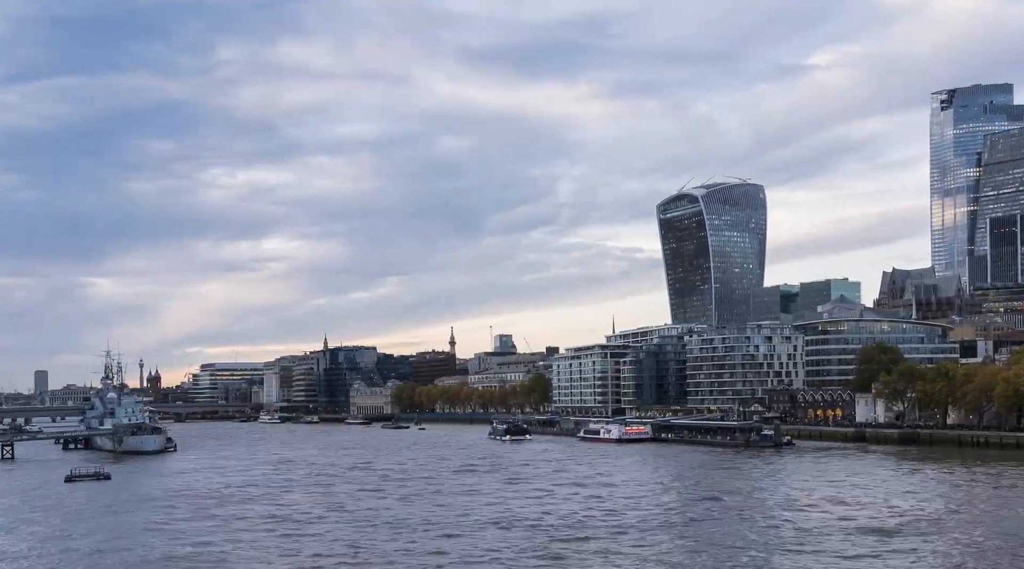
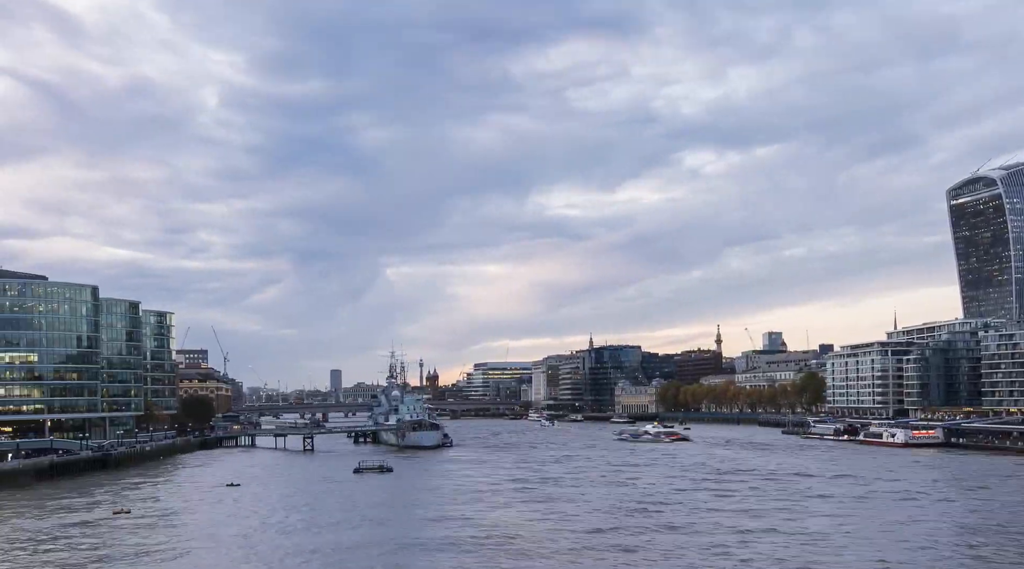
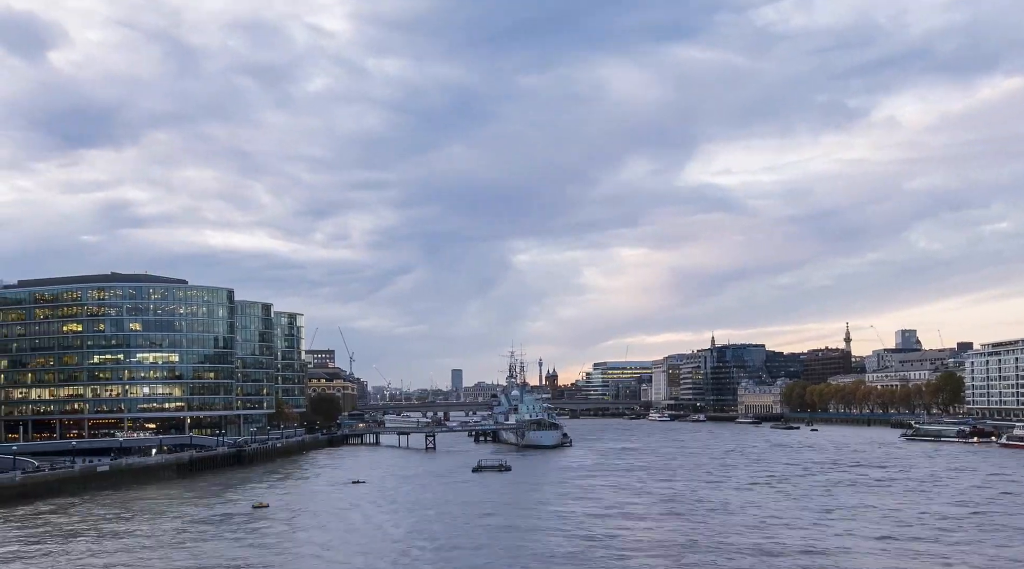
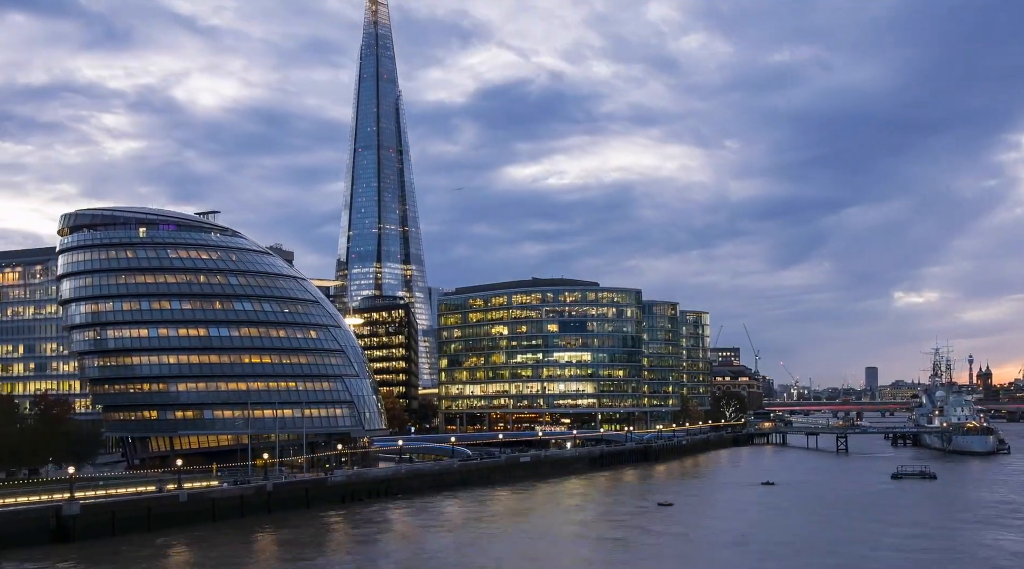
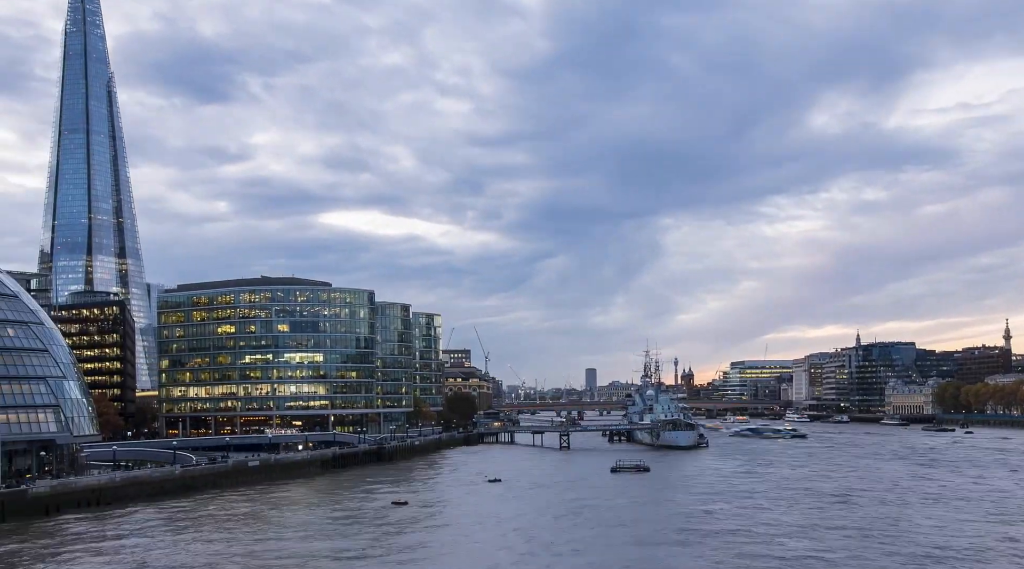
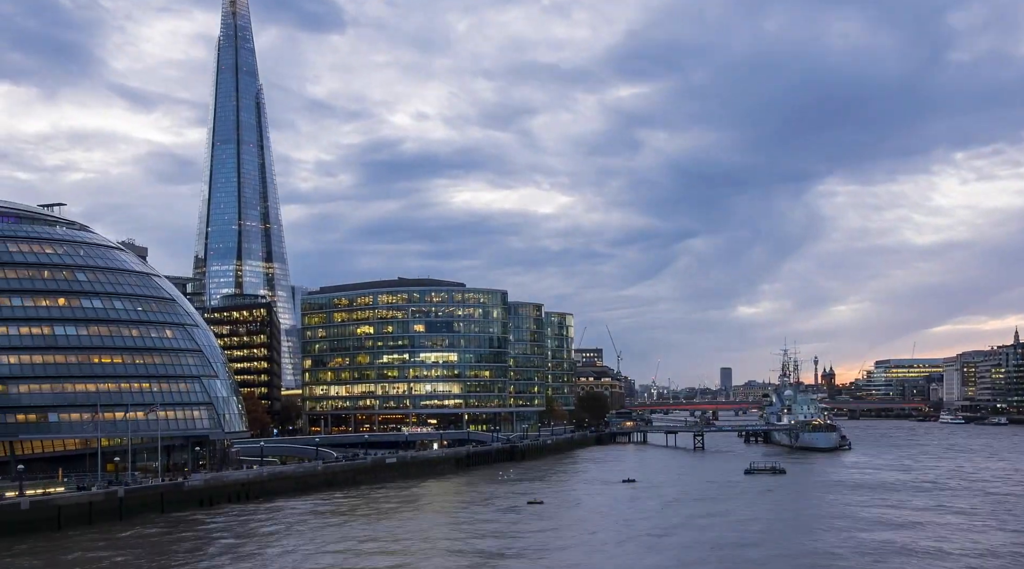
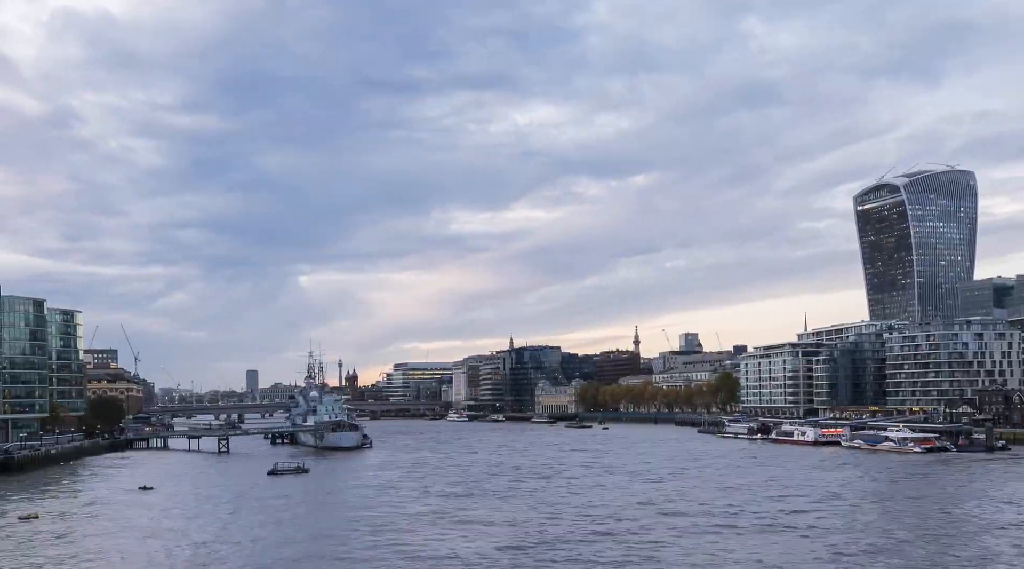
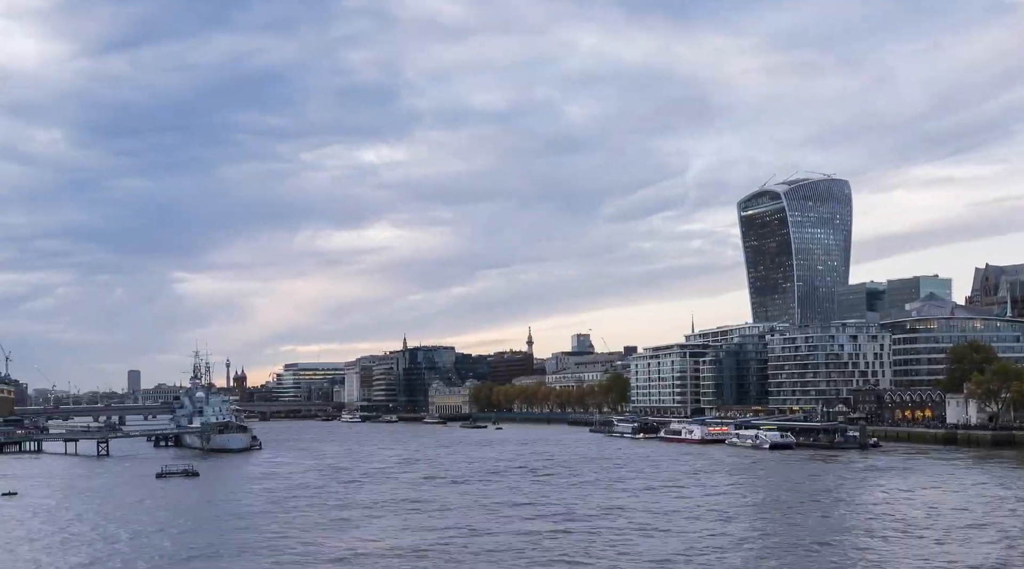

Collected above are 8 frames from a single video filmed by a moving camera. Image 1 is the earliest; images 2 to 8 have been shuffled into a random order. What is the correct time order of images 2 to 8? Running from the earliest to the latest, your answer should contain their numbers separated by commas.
8, 7, 2, 3, 5, 6, 4
